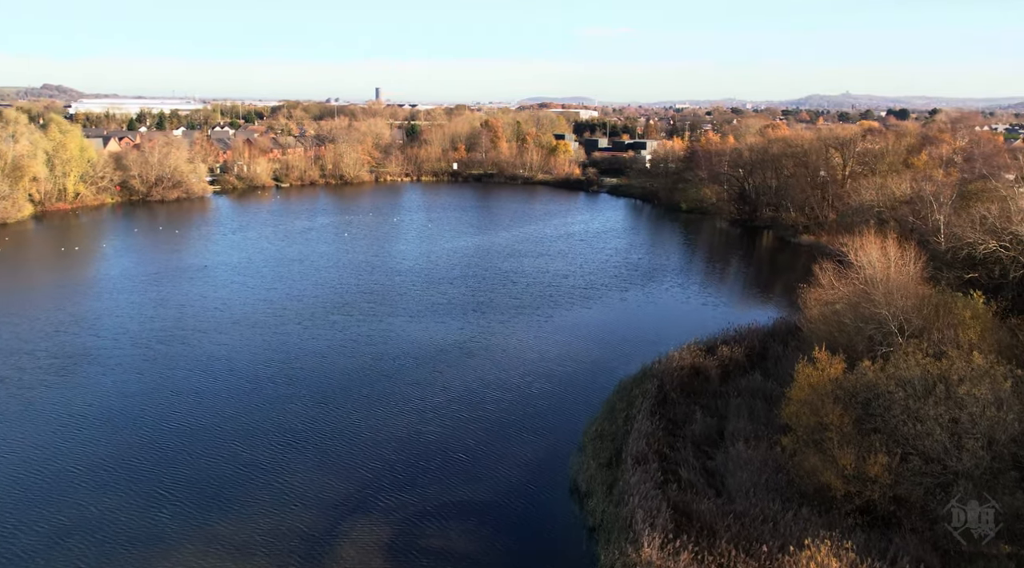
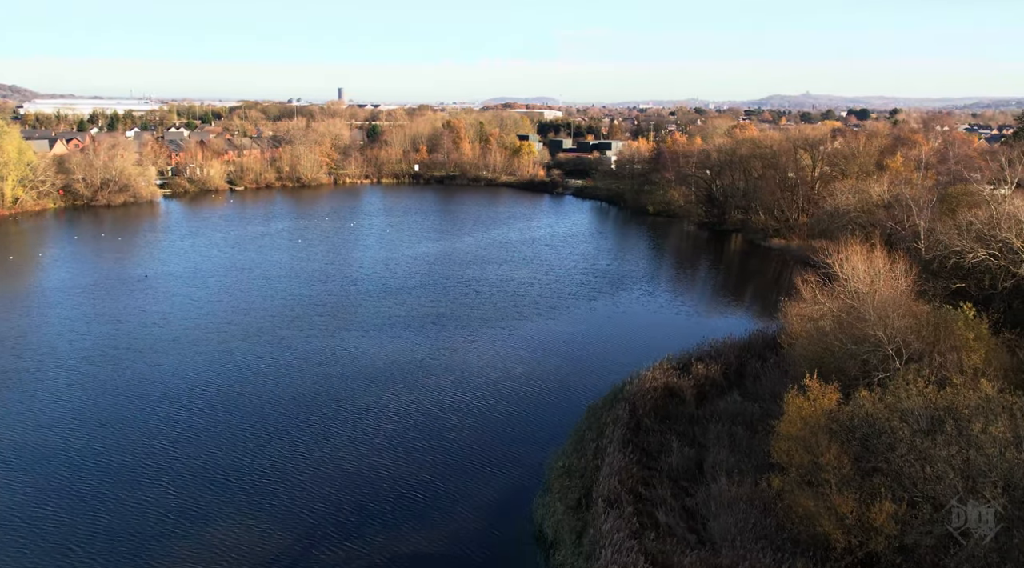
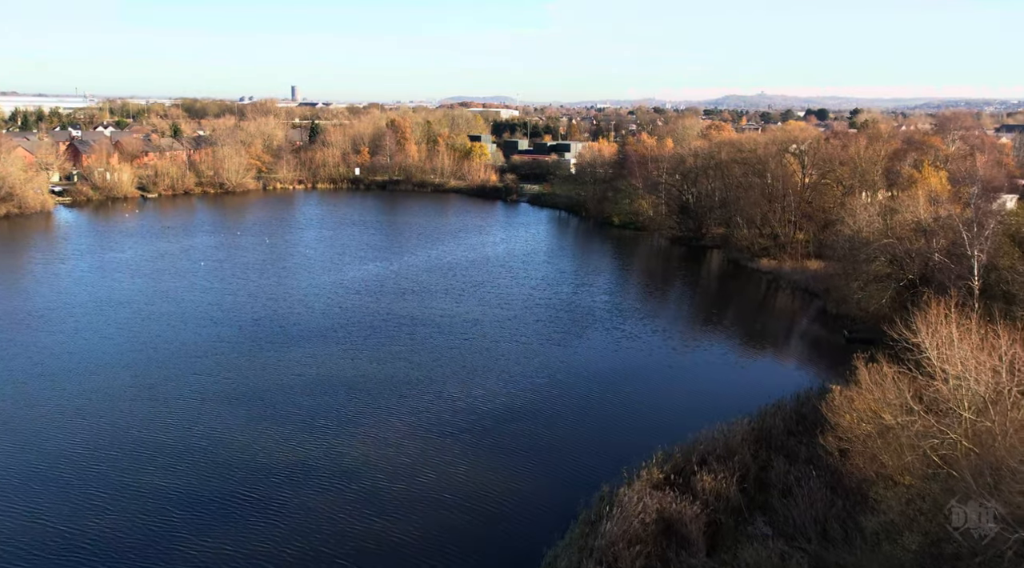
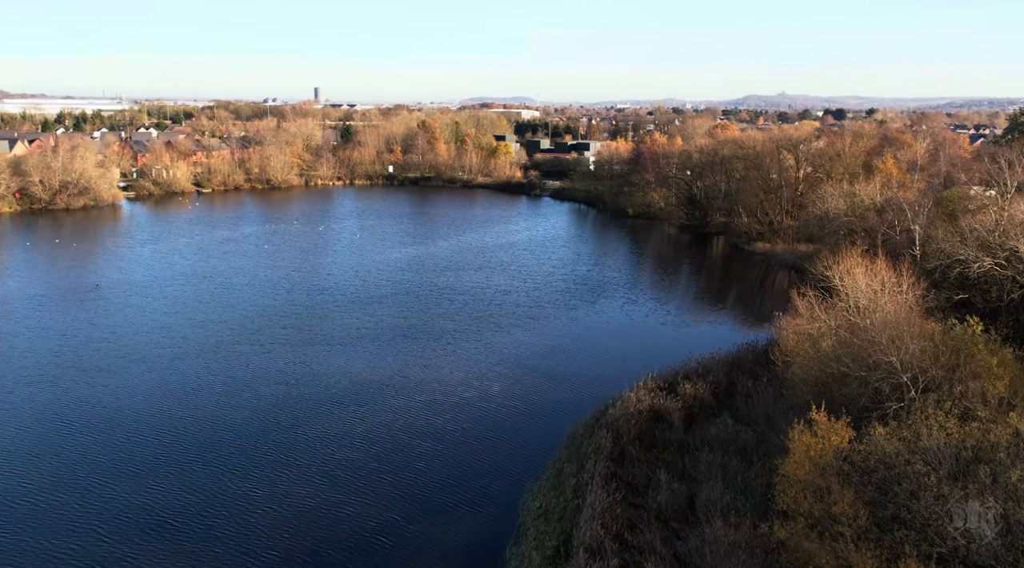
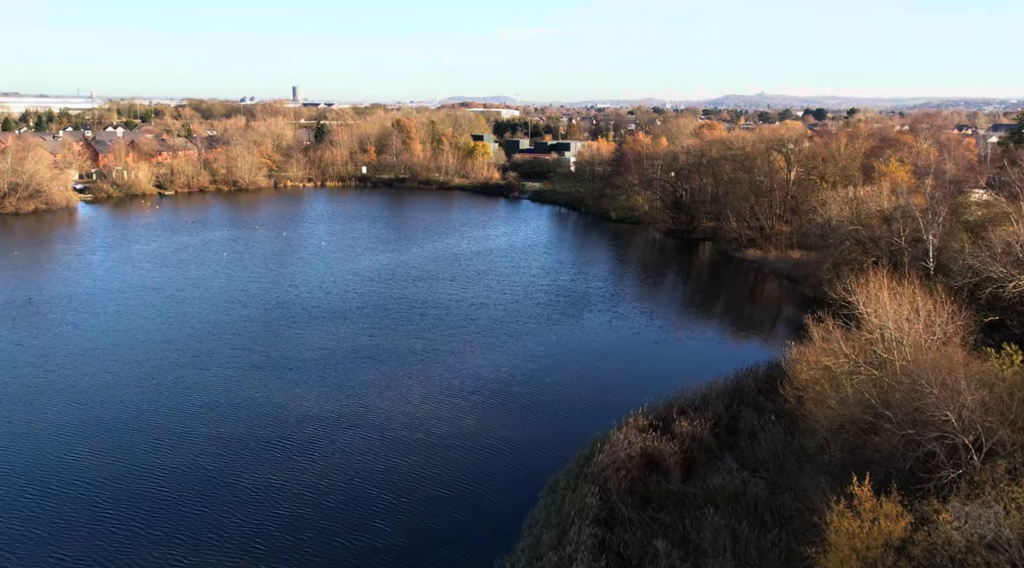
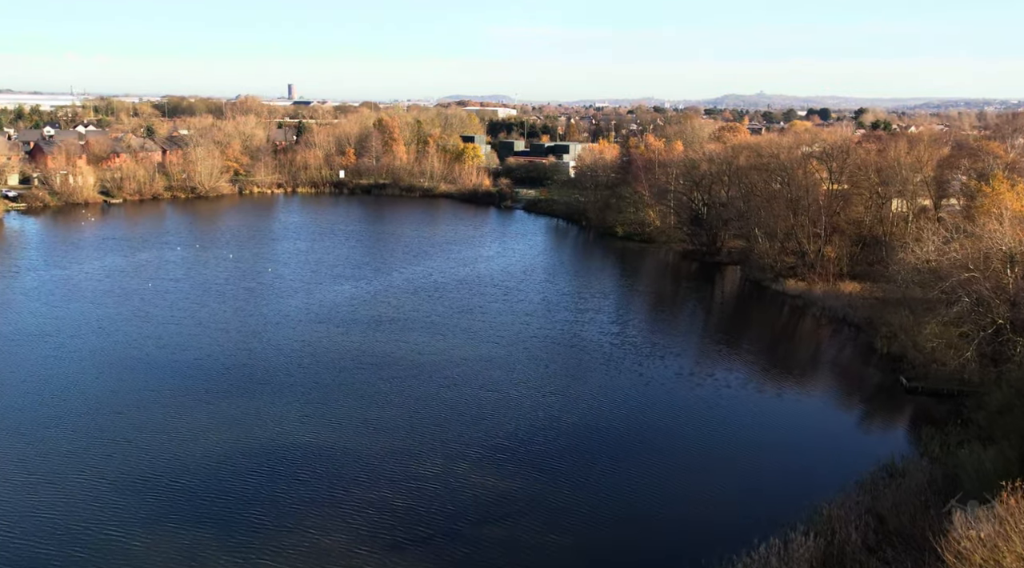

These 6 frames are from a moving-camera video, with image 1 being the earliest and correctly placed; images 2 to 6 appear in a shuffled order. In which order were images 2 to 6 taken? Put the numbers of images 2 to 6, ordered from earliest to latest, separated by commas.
2, 4, 5, 3, 6
